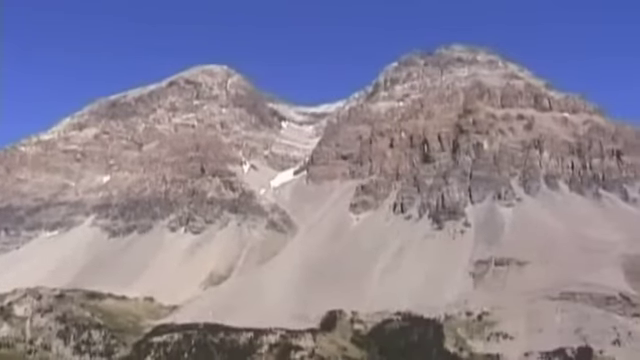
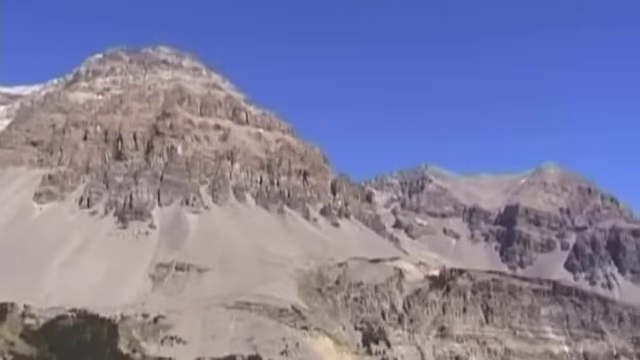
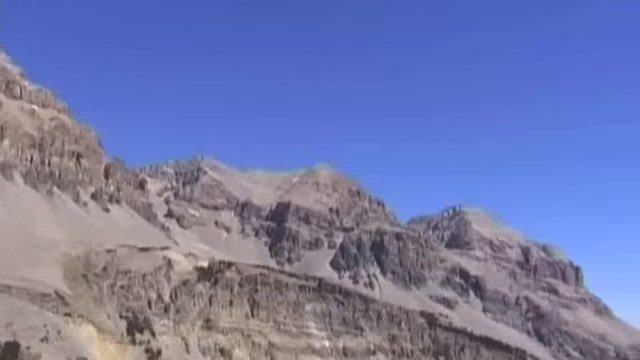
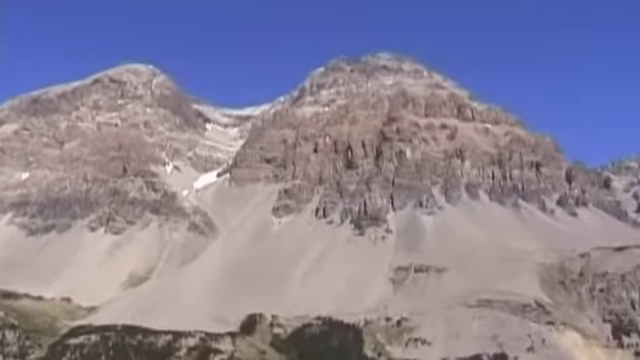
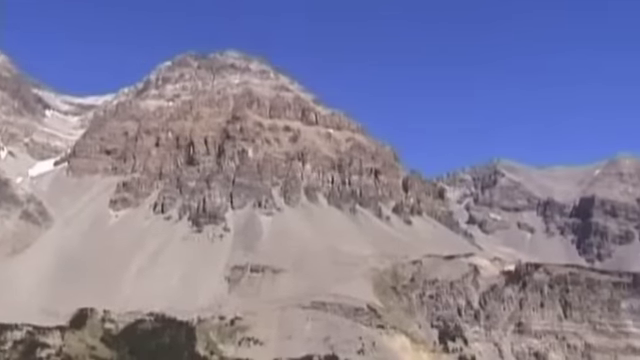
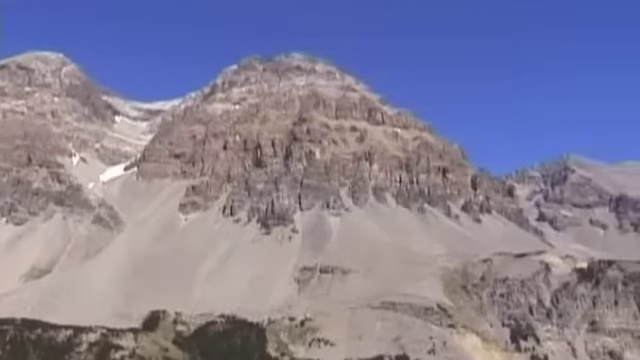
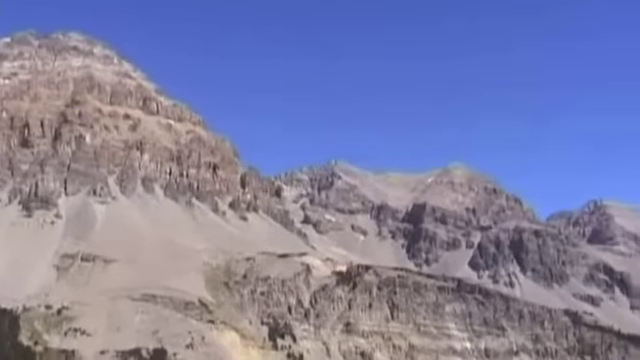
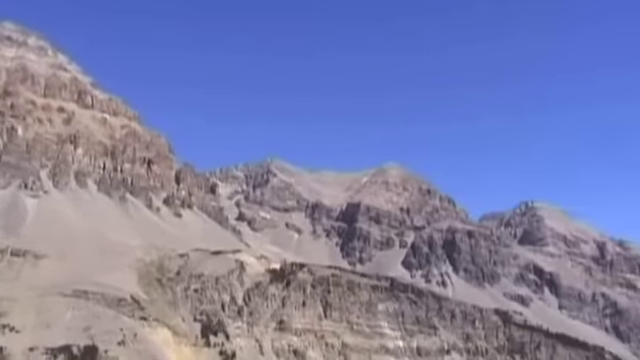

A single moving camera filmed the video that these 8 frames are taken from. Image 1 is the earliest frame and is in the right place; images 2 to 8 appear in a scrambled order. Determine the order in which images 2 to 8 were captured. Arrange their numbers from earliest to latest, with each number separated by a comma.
4, 6, 5, 2, 7, 8, 3
